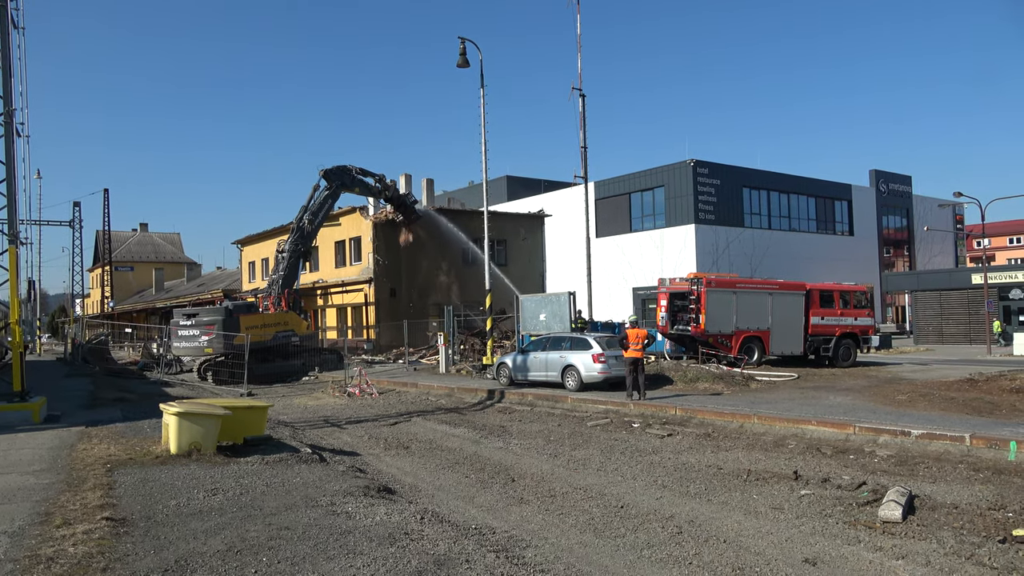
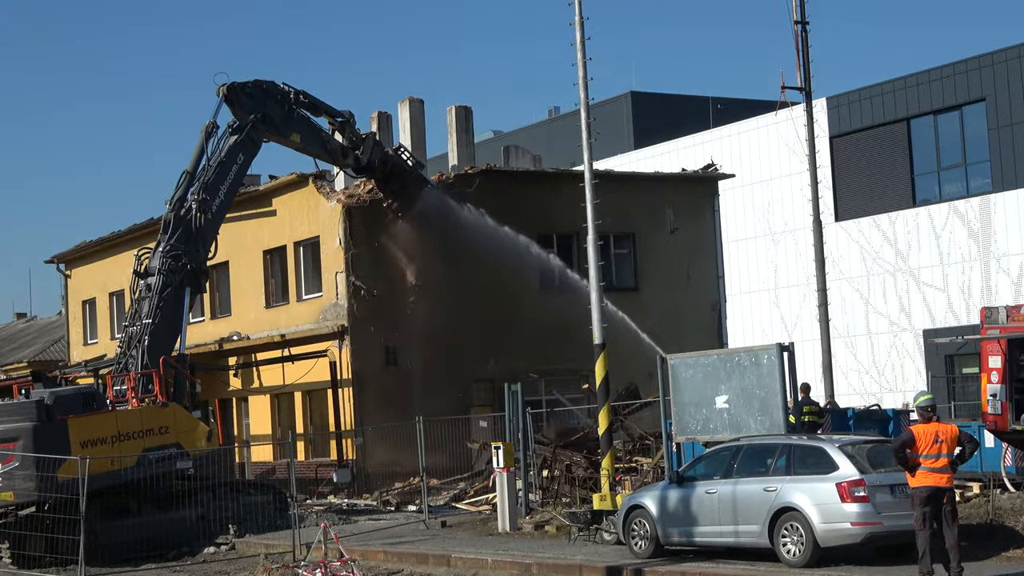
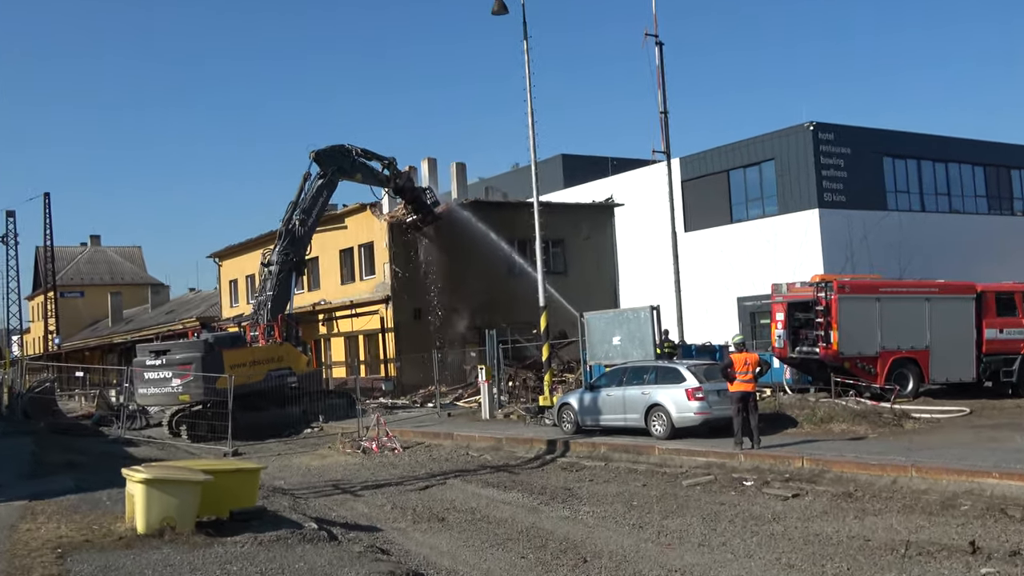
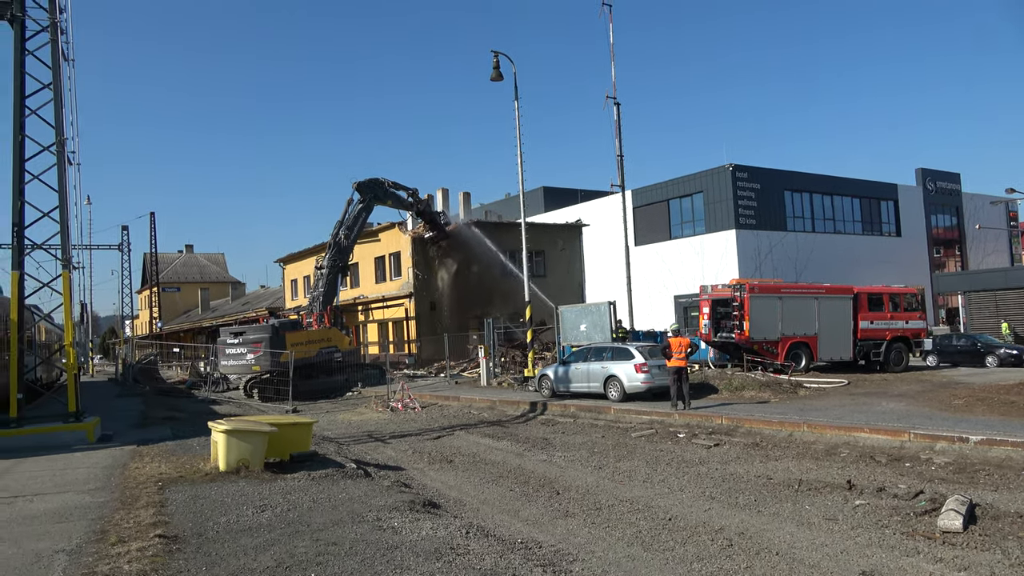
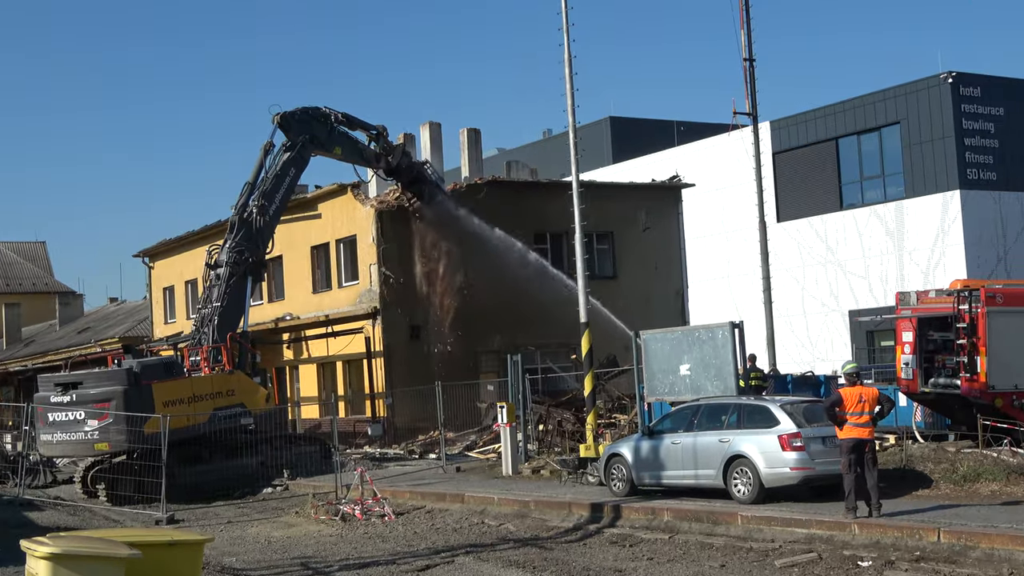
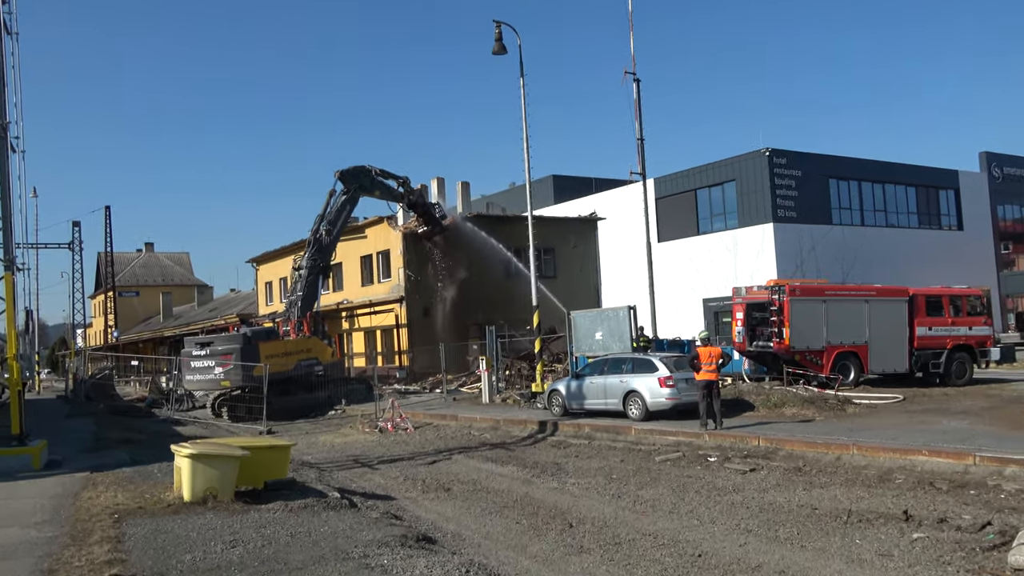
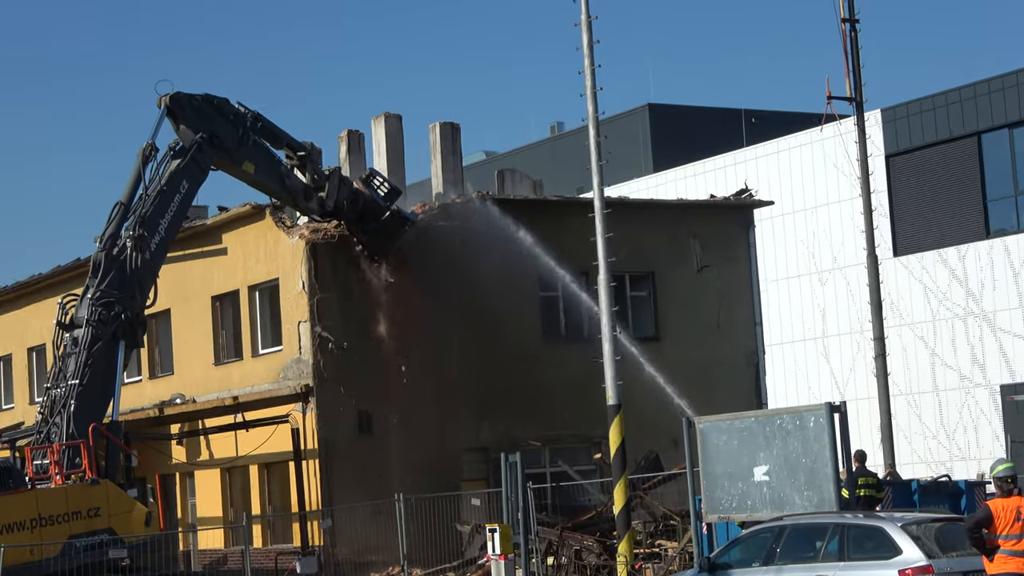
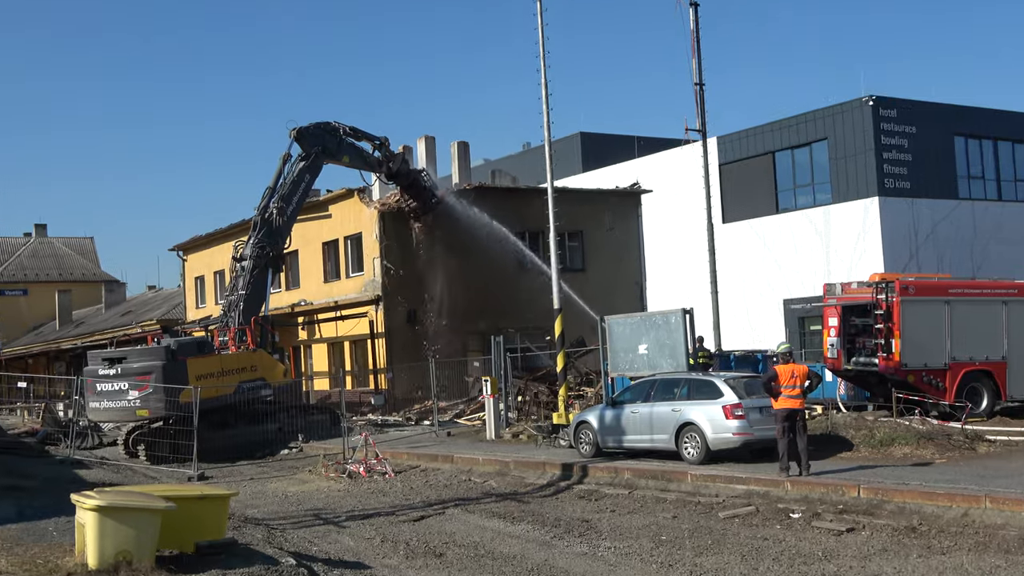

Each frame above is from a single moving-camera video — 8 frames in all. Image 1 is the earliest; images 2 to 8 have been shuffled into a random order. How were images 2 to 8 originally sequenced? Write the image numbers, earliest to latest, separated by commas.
4, 6, 3, 8, 5, 2, 7
